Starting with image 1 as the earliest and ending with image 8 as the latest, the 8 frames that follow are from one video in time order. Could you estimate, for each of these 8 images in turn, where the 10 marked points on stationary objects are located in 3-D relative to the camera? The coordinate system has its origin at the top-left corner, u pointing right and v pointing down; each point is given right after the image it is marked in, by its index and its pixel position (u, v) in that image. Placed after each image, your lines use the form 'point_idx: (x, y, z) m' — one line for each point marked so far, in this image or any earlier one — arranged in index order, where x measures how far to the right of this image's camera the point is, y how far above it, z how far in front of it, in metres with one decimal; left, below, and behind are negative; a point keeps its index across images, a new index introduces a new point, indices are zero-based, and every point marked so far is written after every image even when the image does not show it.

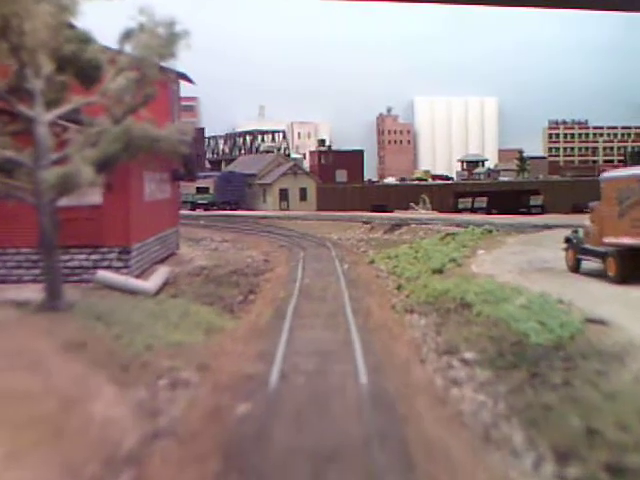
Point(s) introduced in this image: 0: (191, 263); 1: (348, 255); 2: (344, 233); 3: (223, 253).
0: (-1.0, -0.2, +10.1) m
1: (+0.3, -0.1, +11.4) m
2: (+0.3, 0.0, +14.5) m
3: (-0.8, -0.1, +11.6) m
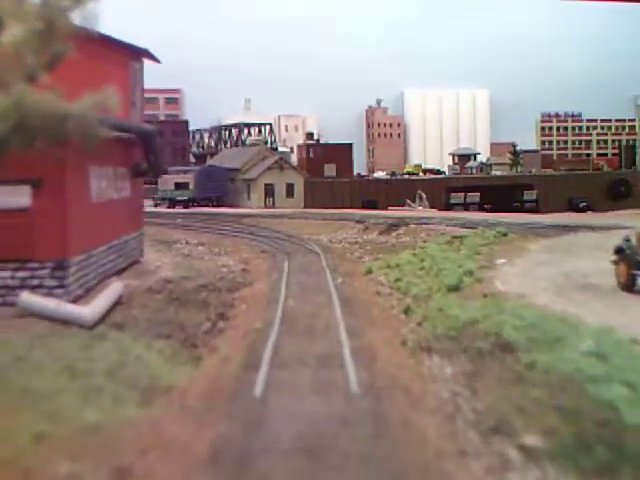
0: (-1.0, -0.2, +8.5) m
1: (+0.2, -0.1, +9.8) m
2: (+0.2, 0.0, +12.9) m
3: (-0.9, -0.2, +10.0) m
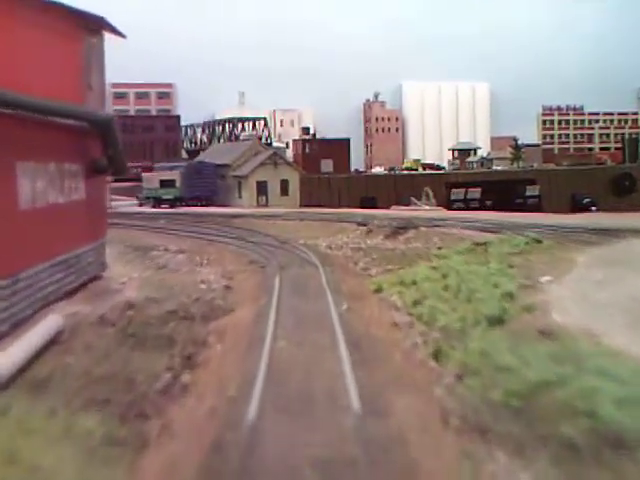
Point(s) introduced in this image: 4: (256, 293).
0: (-1.1, -0.3, +6.9) m
1: (+0.2, -0.2, +8.2) m
2: (+0.1, 0.0, +11.3) m
3: (-0.9, -0.2, +8.4) m
4: (-0.3, -0.3, +6.9) m
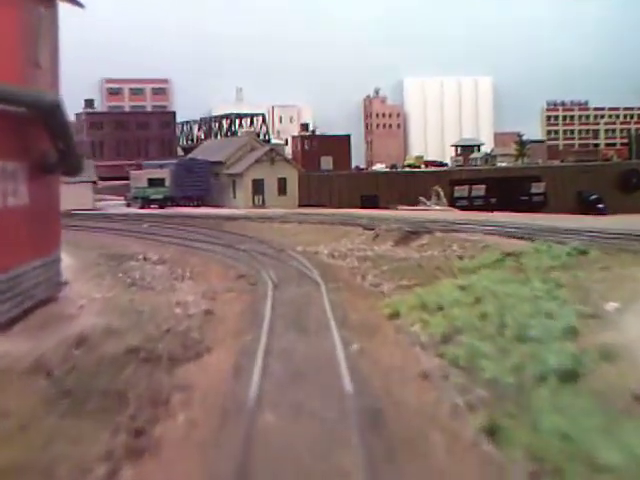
0: (-1.0, -0.4, +5.5) m
1: (+0.2, -0.3, +6.8) m
2: (+0.2, -0.1, +9.9) m
3: (-0.9, -0.3, +7.0) m
4: (-0.3, -0.3, +5.5) m
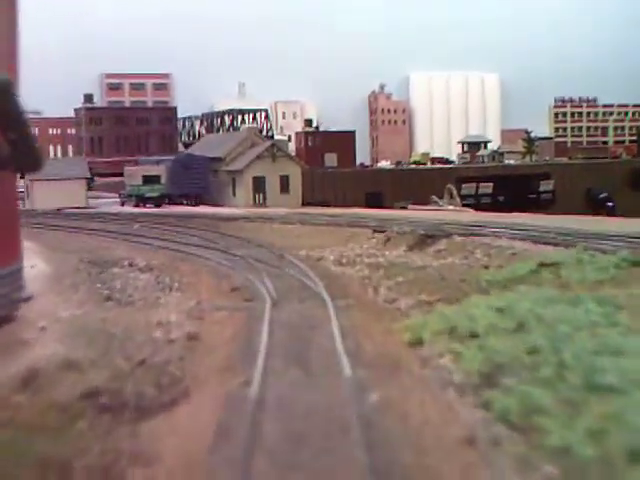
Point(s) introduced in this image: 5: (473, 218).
0: (-1.0, -0.4, +4.4) m
1: (+0.2, -0.3, +5.8) m
2: (+0.2, -0.1, +8.9) m
3: (-0.9, -0.3, +6.0) m
4: (-0.3, -0.4, +4.5) m
5: (+1.3, +0.2, +11.0) m
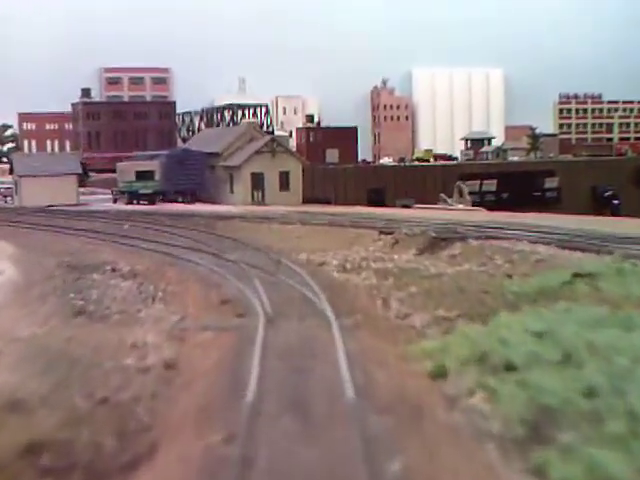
0: (-1.0, -0.4, +3.6) m
1: (+0.2, -0.3, +5.0) m
2: (+0.2, -0.1, +8.0) m
3: (-0.9, -0.3, +5.2) m
4: (-0.3, -0.4, +3.7) m
5: (+1.3, +0.2, +10.2) m
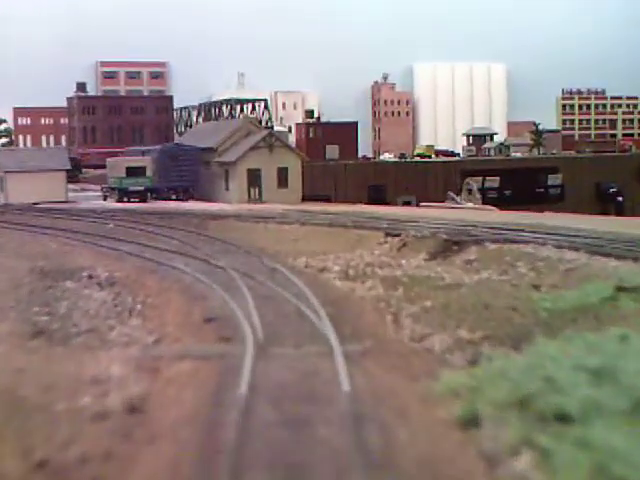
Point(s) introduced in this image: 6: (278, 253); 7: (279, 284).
0: (-1.0, -0.5, +2.8) m
1: (+0.2, -0.4, +4.2) m
2: (+0.2, -0.2, +7.2) m
3: (-0.9, -0.4, +4.4) m
4: (-0.3, -0.5, +2.8) m
5: (+1.3, +0.1, +9.3) m
6: (-0.3, -0.1, +8.1) m
7: (-0.2, -0.2, +6.1) m
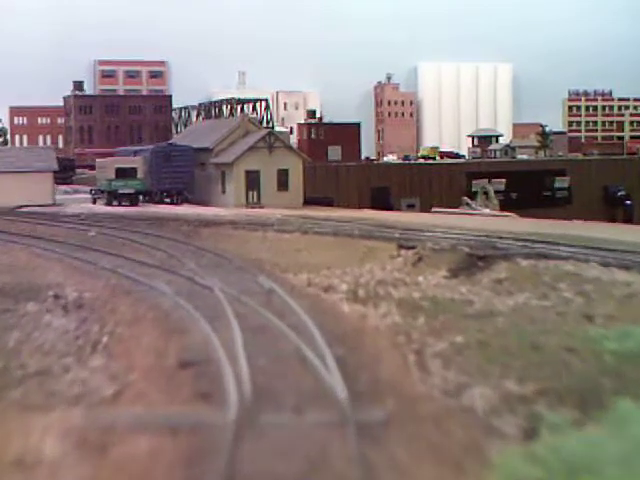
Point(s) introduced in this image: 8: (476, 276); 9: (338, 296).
0: (-1.0, -0.5, +1.8) m
1: (+0.2, -0.4, +3.1) m
2: (+0.2, -0.2, +6.2) m
3: (-0.9, -0.4, +3.3) m
4: (-0.3, -0.5, +1.8) m
5: (+1.3, +0.1, +8.3) m
6: (-0.2, -0.2, +7.0) m
7: (-0.2, -0.3, +5.0) m
8: (+0.8, -0.2, +6.3) m
9: (+0.1, -0.3, +6.1) m
